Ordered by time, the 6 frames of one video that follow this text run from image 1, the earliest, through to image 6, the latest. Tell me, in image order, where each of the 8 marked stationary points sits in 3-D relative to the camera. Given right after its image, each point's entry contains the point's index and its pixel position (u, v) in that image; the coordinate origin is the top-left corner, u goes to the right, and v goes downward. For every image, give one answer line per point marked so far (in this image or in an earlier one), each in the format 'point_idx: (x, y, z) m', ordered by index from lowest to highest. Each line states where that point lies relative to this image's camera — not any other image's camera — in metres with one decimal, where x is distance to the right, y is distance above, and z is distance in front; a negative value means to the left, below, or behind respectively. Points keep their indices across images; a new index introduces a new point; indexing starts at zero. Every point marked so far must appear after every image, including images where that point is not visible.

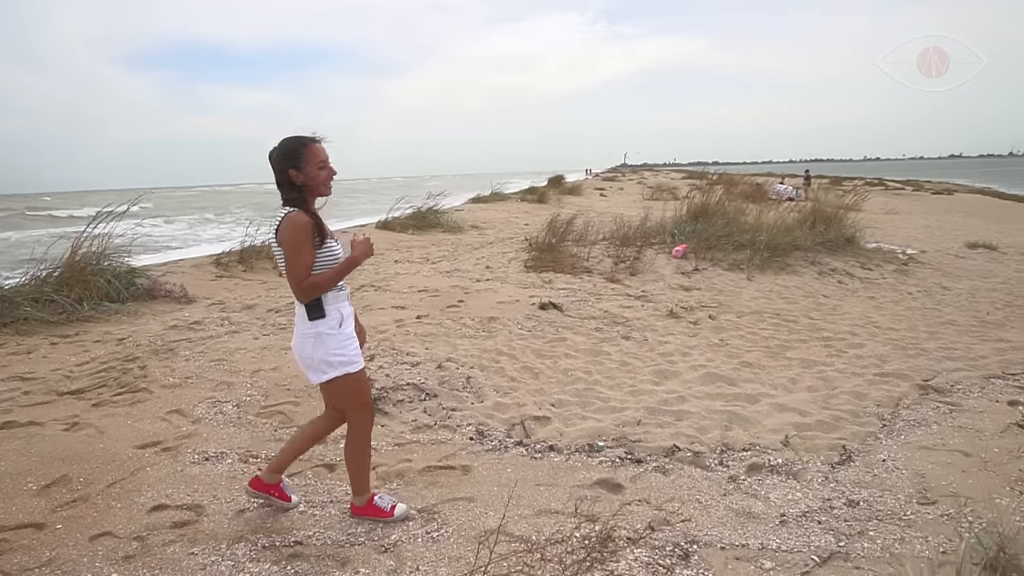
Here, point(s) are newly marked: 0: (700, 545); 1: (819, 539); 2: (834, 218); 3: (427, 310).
0: (+0.8, -1.1, +2.4) m
1: (+1.3, -1.1, +2.4) m
2: (+5.1, +1.1, +8.8) m
3: (-0.9, -0.2, +5.9) m
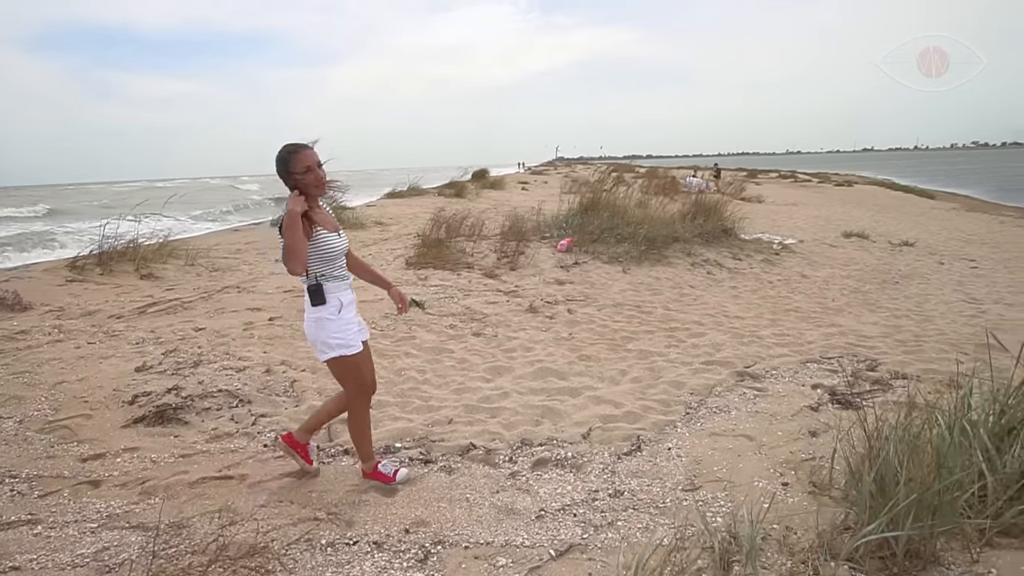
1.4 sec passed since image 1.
0: (-0.3, -1.1, +2.4) m
1: (+0.2, -1.1, +2.5) m
2: (+3.3, +1.3, +9.1) m
3: (-2.3, -0.2, +5.7) m
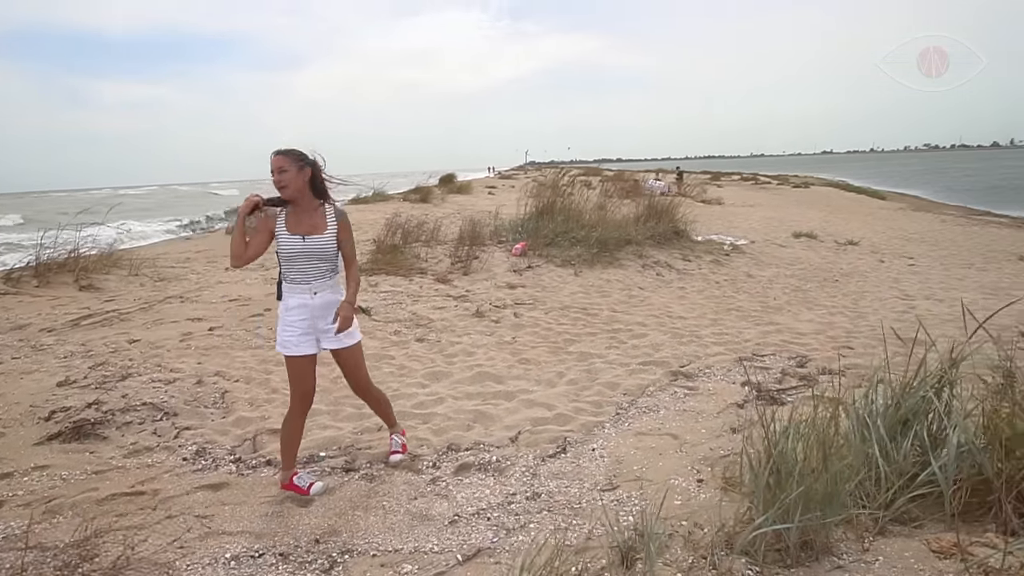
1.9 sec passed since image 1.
0: (-0.7, -1.1, +2.4) m
1: (-0.2, -1.1, +2.5) m
2: (+2.6, +1.2, +9.2) m
3: (-2.9, -0.3, +5.6) m
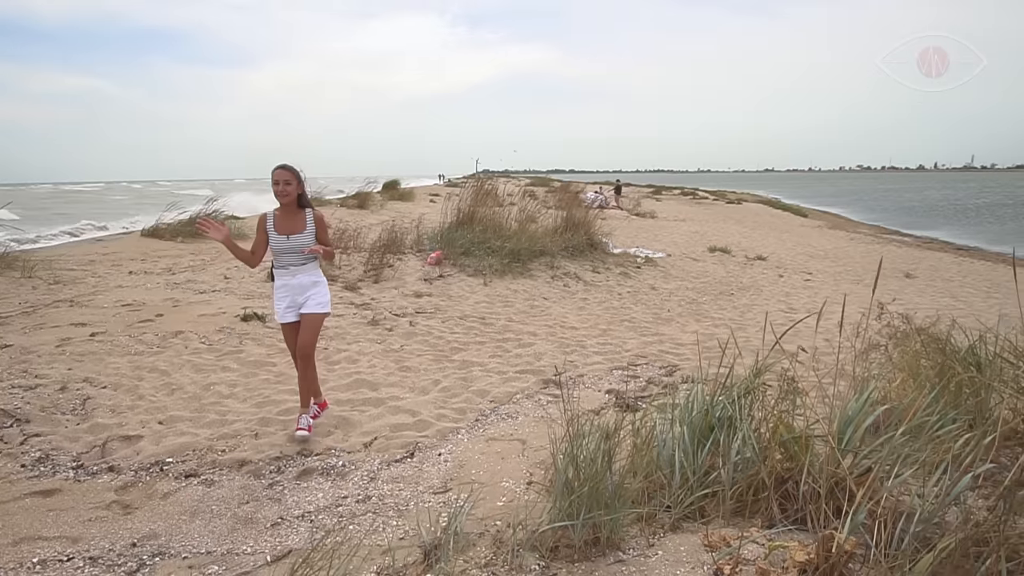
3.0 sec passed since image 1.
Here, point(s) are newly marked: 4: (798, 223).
0: (-1.5, -1.2, +2.4) m
1: (-1.0, -1.2, +2.6) m
2: (+1.2, +1.1, +9.6) m
3: (-4.0, -0.4, +5.5) m
4: (+9.3, +2.1, +18.1) m
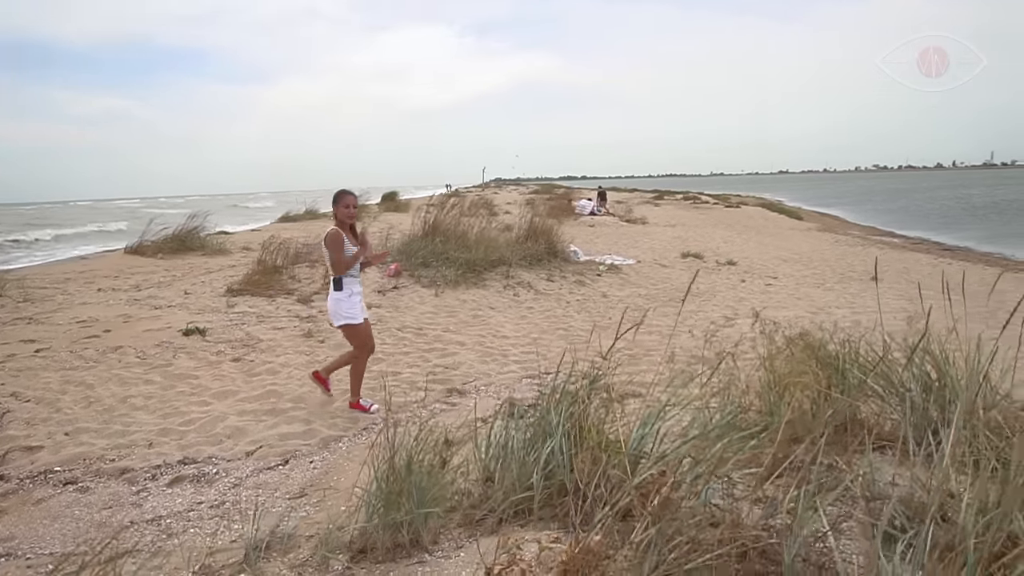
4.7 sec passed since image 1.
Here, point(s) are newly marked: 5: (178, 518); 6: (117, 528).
0: (-2.4, -1.3, +2.6) m
1: (-1.9, -1.3, +2.8) m
2: (+0.6, +0.9, +9.7) m
3: (-4.7, -0.6, +5.8) m
4: (+9.0, +2.0, +17.9) m
5: (-1.8, -1.2, +2.9) m
6: (-2.0, -1.2, +2.9) m
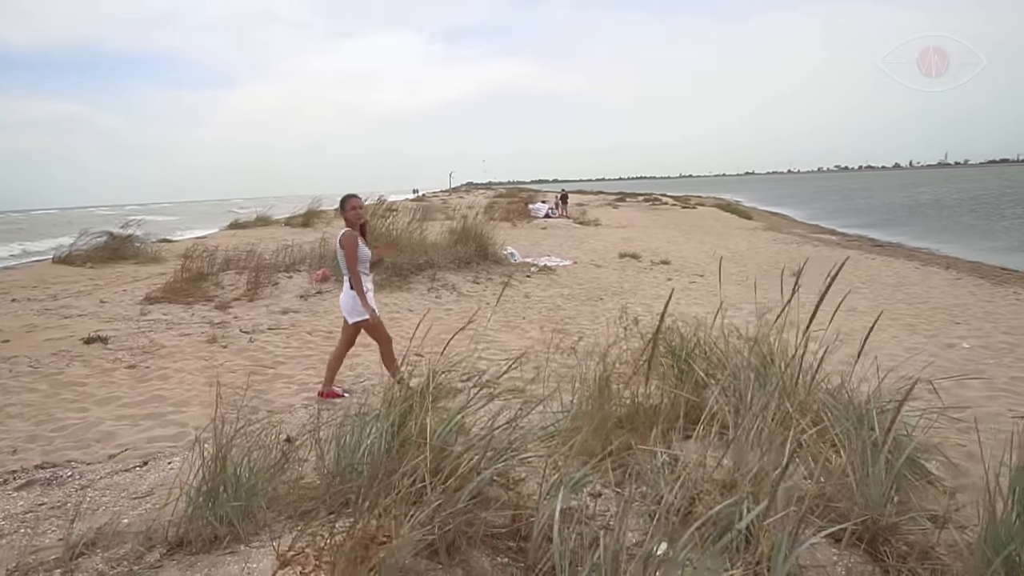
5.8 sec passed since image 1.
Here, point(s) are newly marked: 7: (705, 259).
0: (-3.3, -1.3, +2.6) m
1: (-2.8, -1.3, +2.8) m
2: (-0.6, +0.9, +9.8) m
3: (-5.8, -0.7, +5.7) m
4: (+7.4, +2.1, +18.4) m
5: (-2.7, -1.3, +3.0) m
6: (-2.9, -1.3, +2.9) m
7: (+4.1, +0.6, +11.8) m
